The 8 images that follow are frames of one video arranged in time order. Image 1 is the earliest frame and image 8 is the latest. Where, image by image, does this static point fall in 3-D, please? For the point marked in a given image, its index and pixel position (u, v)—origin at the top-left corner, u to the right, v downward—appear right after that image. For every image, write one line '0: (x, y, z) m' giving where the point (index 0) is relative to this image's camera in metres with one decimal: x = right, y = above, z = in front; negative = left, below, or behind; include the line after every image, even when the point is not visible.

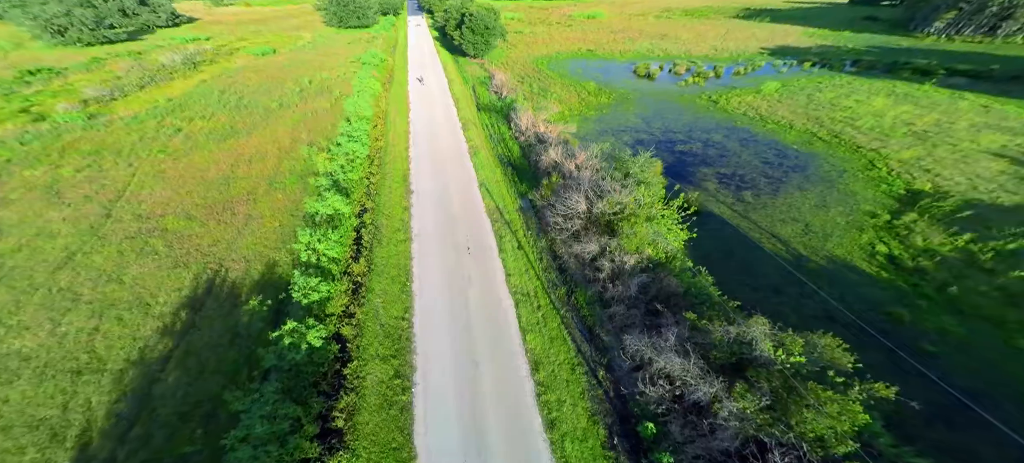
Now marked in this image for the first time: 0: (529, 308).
0: (+0.9, -3.2, +15.0) m
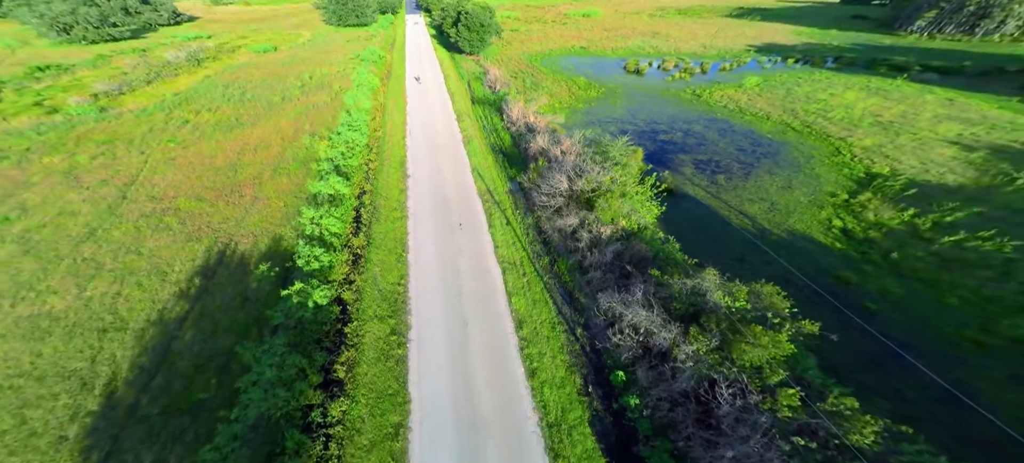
0: (+0.3, -2.0, +16.3) m
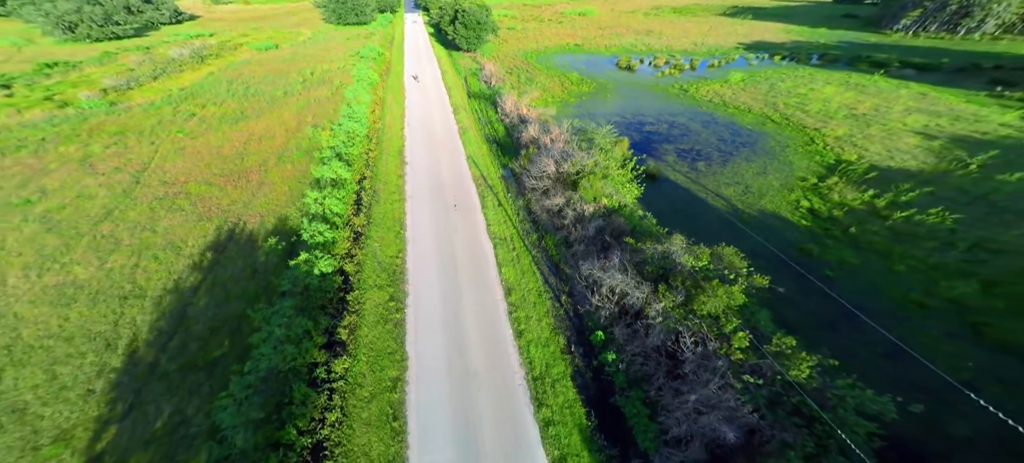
0: (-0.3, -0.9, +17.6) m
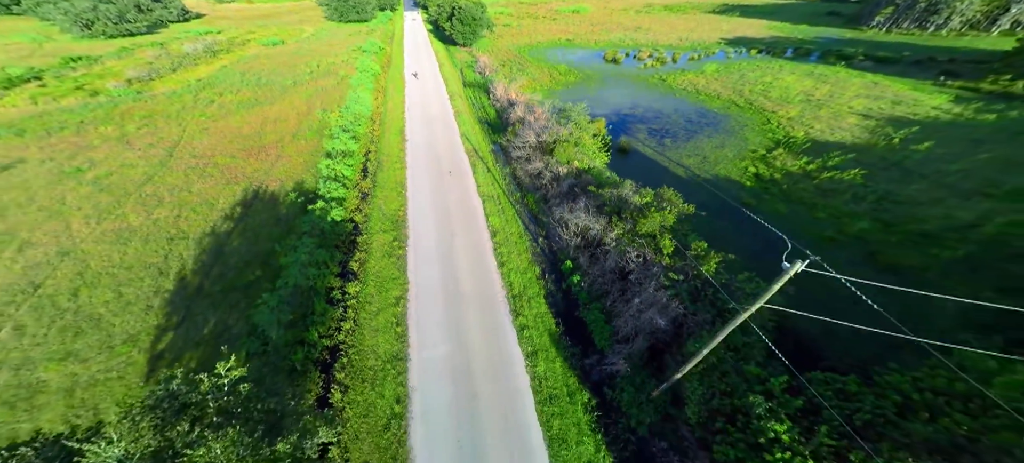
0: (-1.2, +1.6, +20.6) m
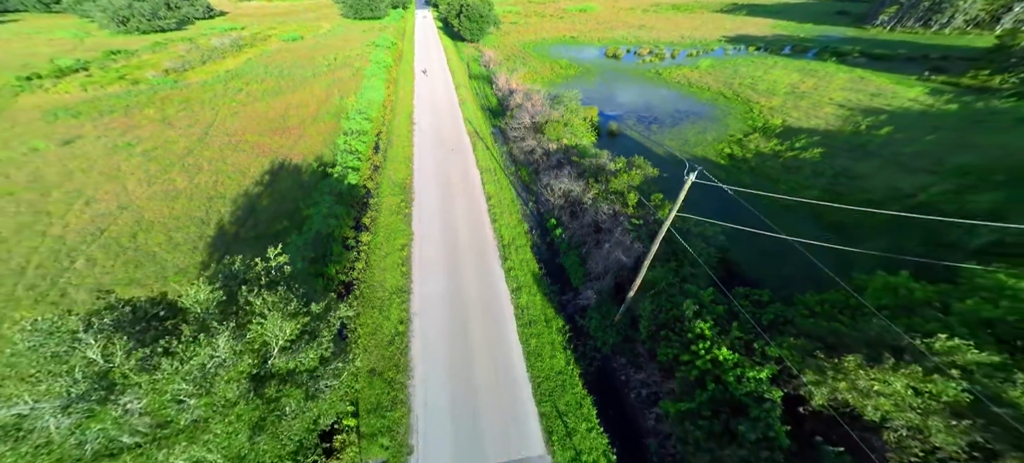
0: (-1.6, +3.7, +23.1) m
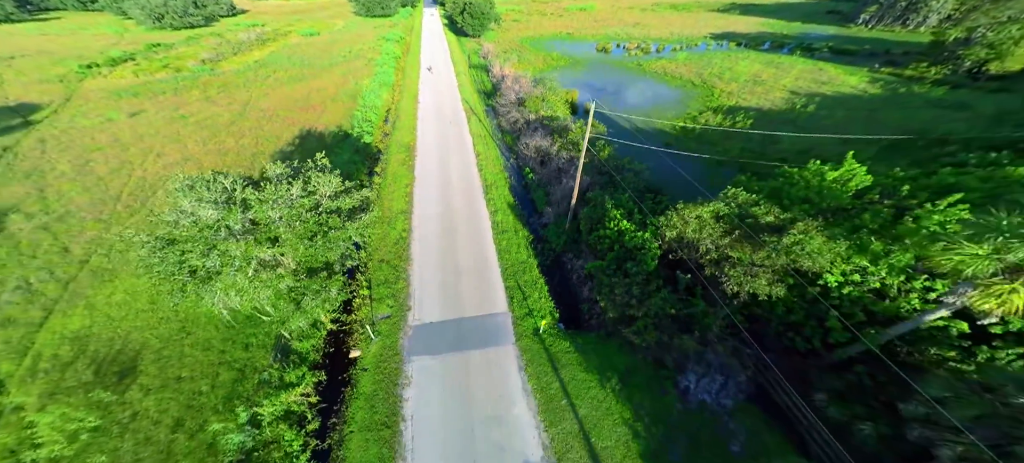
0: (-2.8, +7.4, +27.9) m
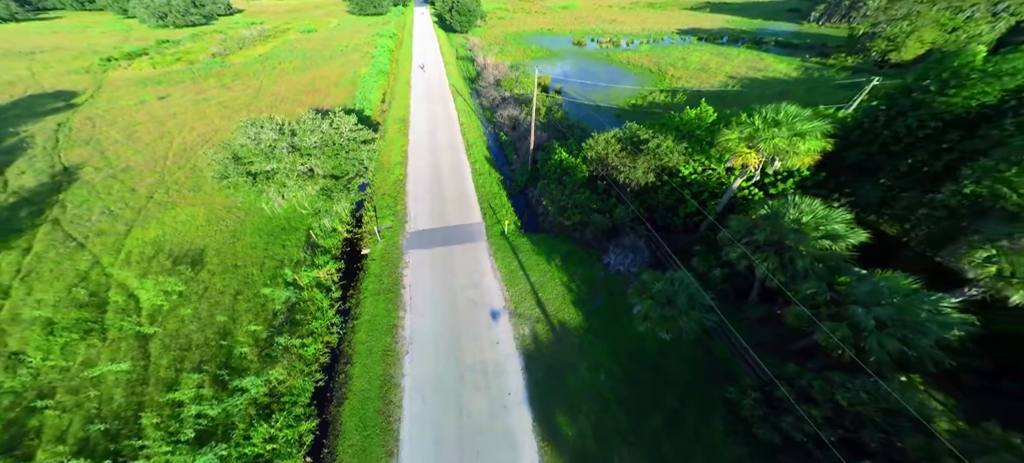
0: (-5.1, +11.8, +33.7) m
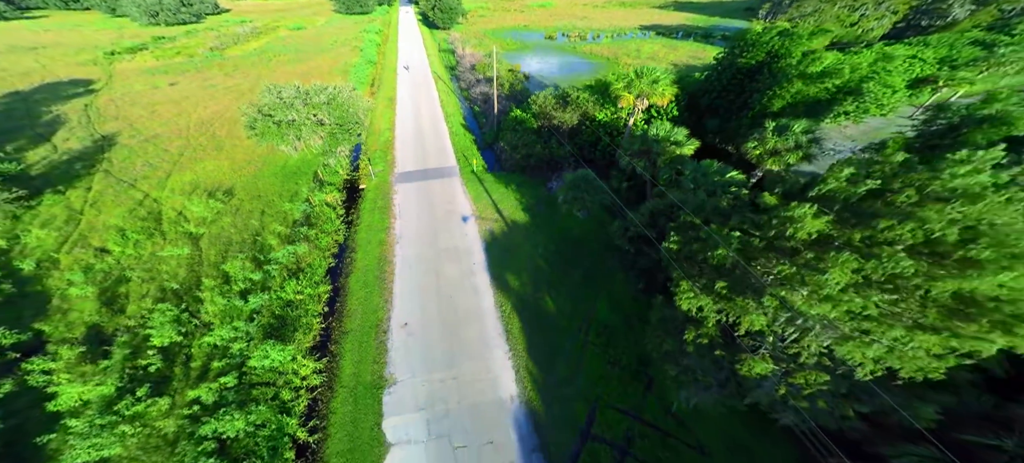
0: (-8.6, +17.0, +40.1) m
